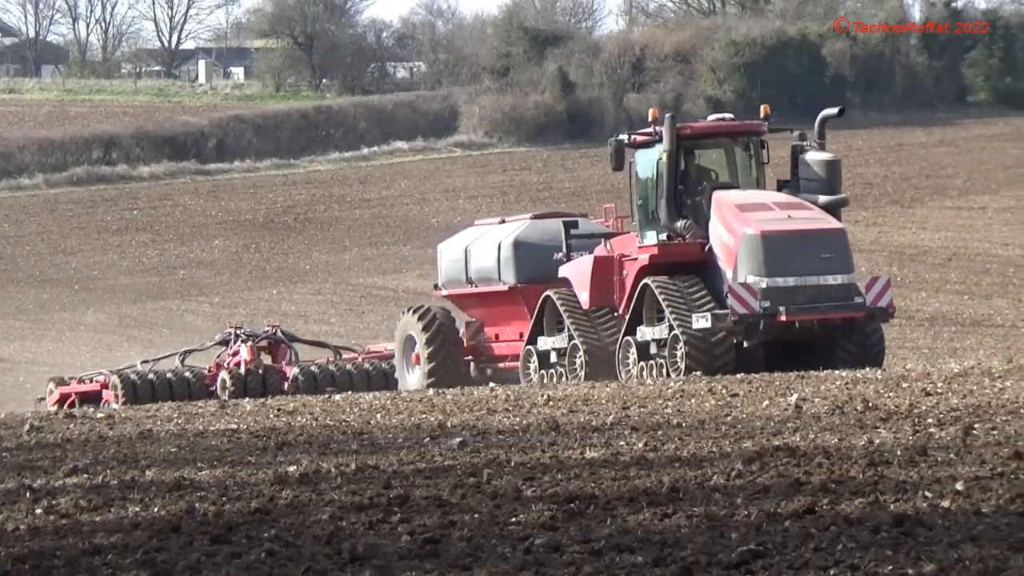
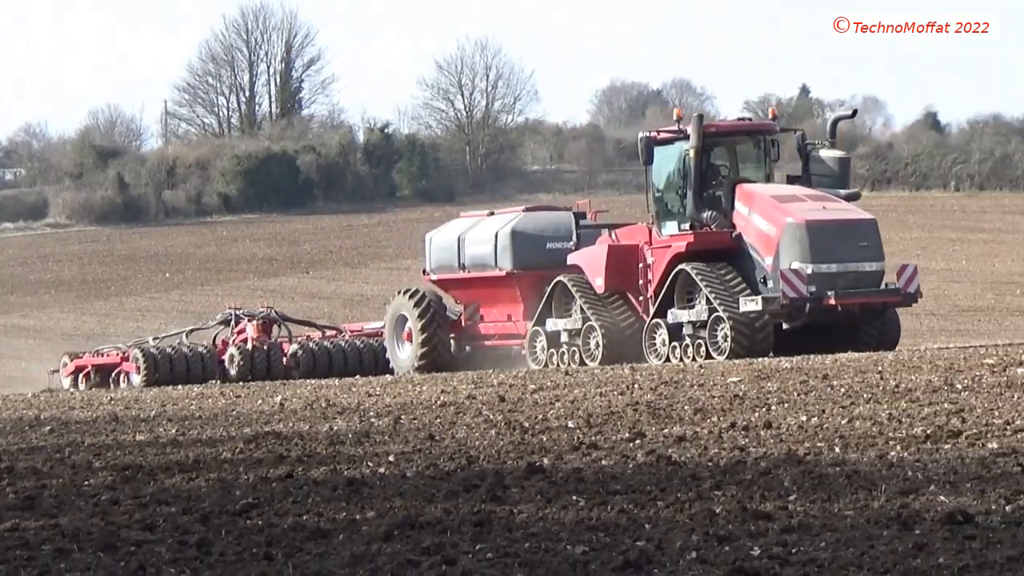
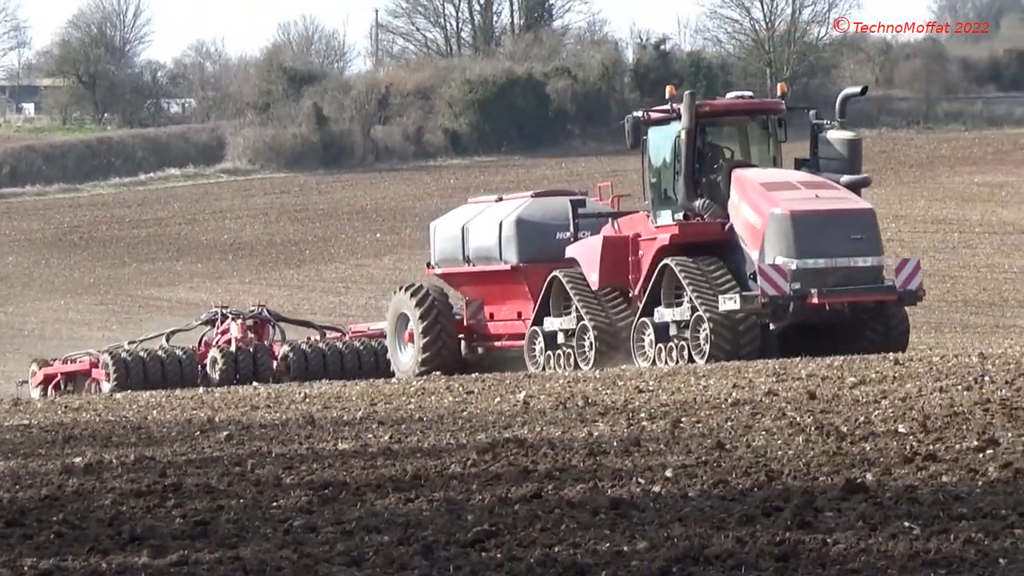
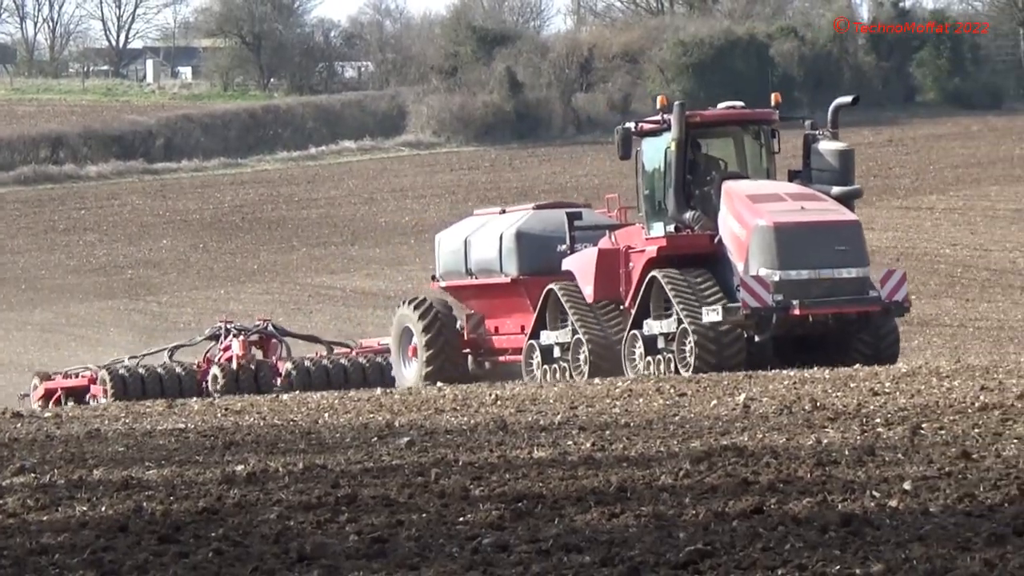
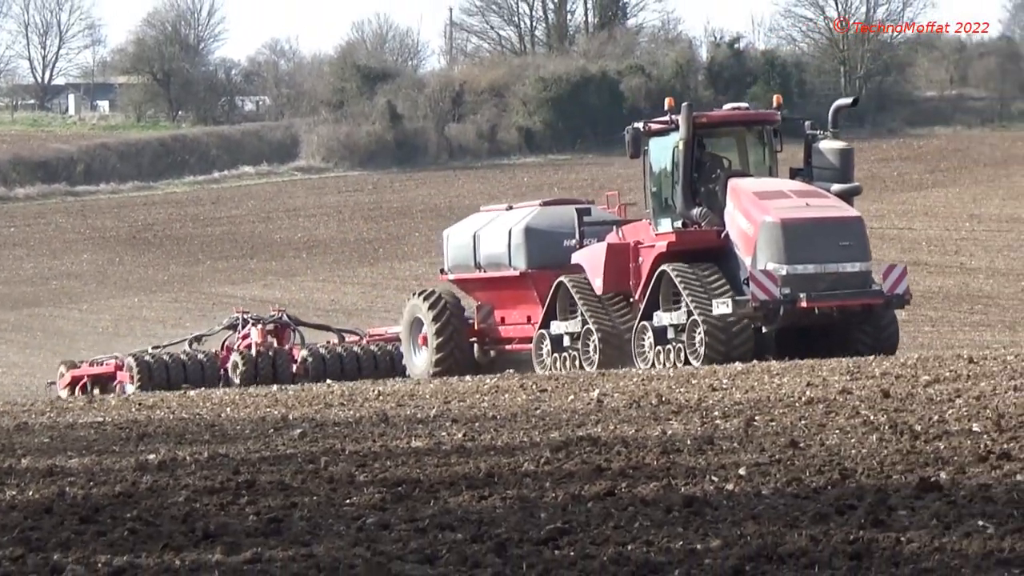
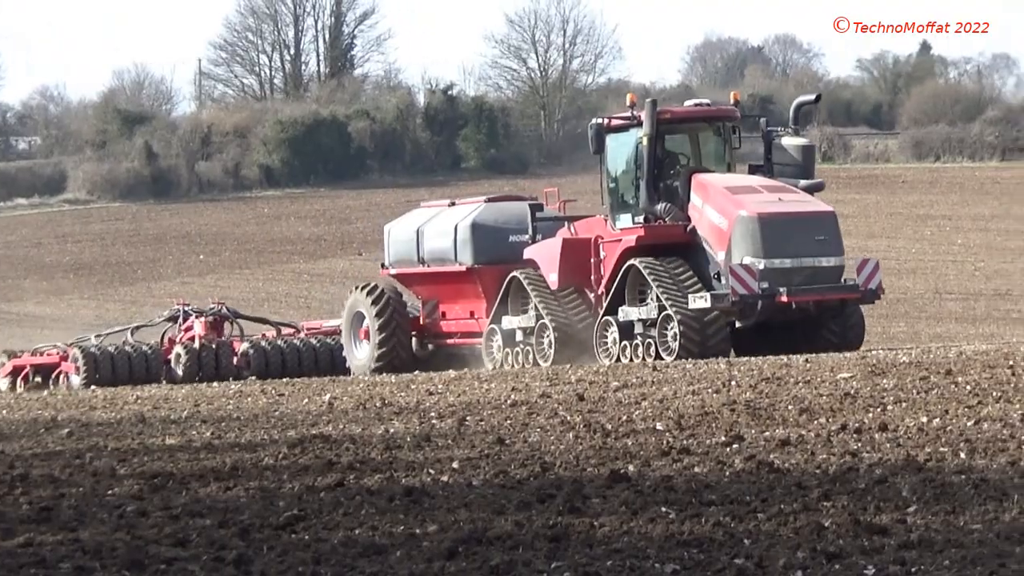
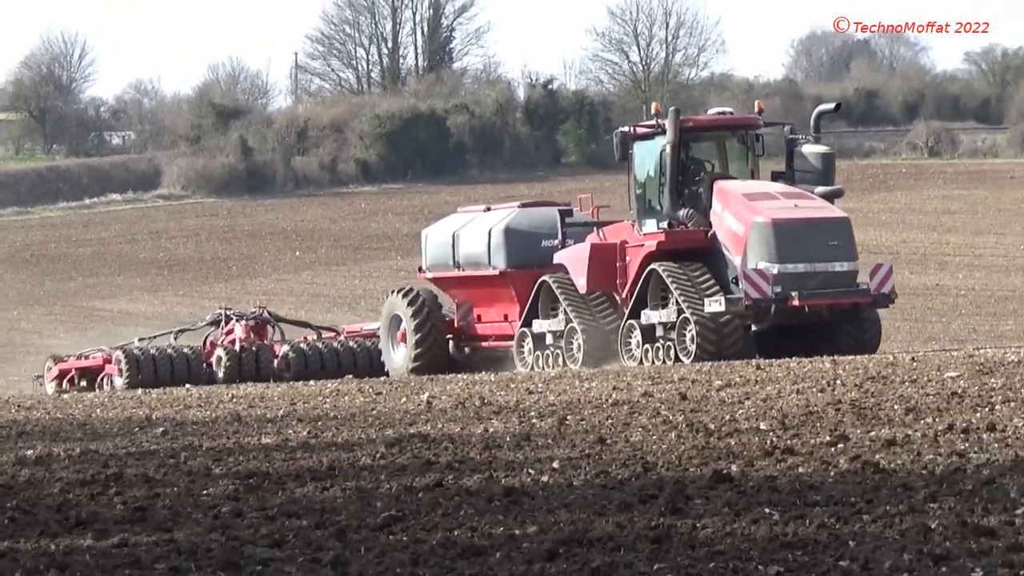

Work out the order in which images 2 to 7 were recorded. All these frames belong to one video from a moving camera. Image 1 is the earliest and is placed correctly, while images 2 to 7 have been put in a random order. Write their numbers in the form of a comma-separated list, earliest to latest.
4, 5, 3, 7, 6, 2
